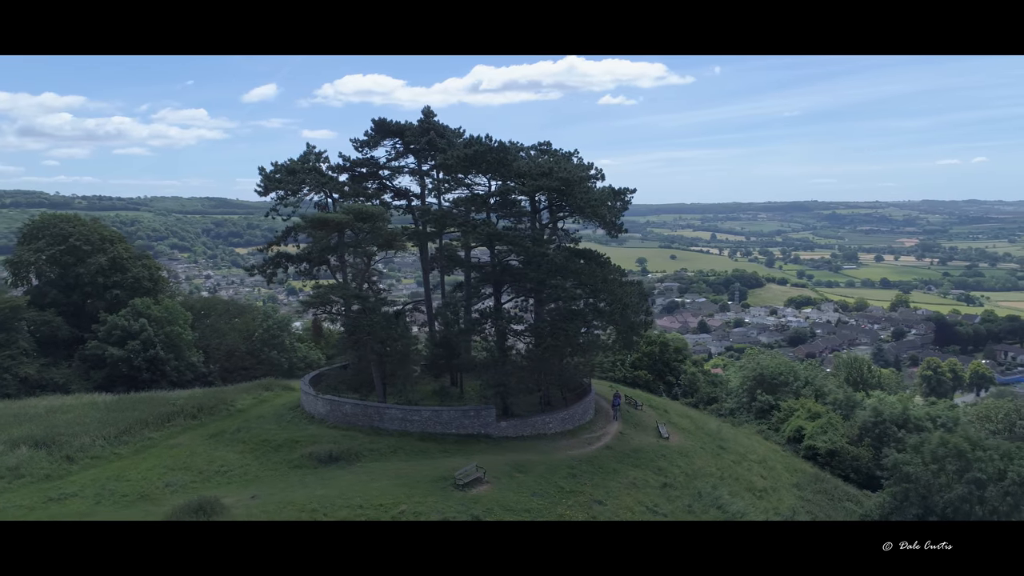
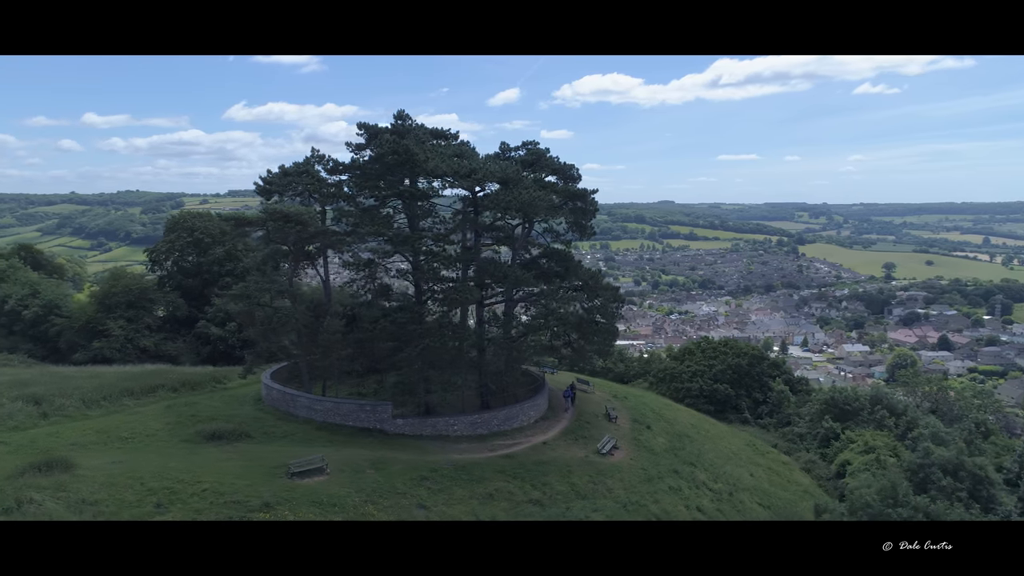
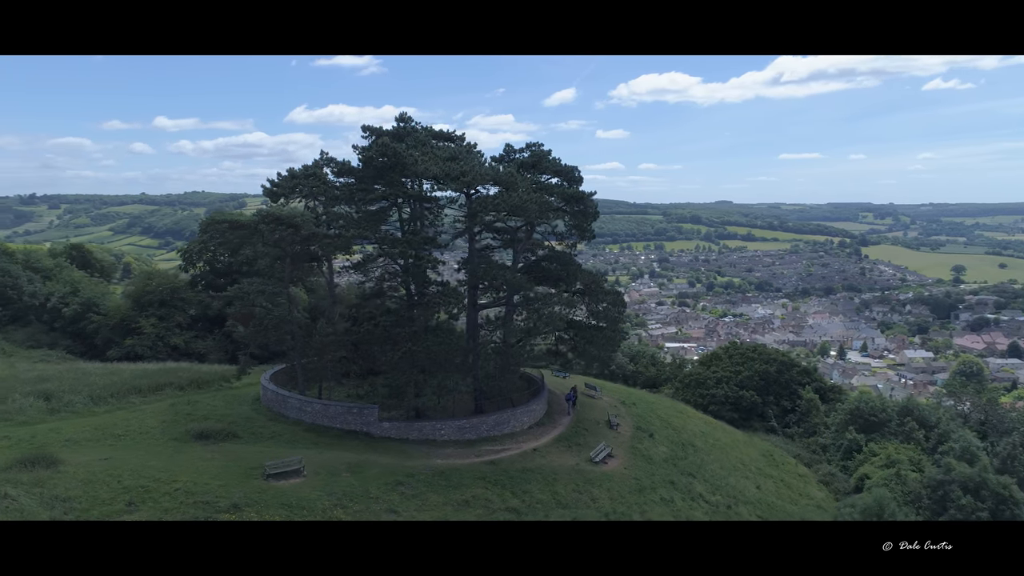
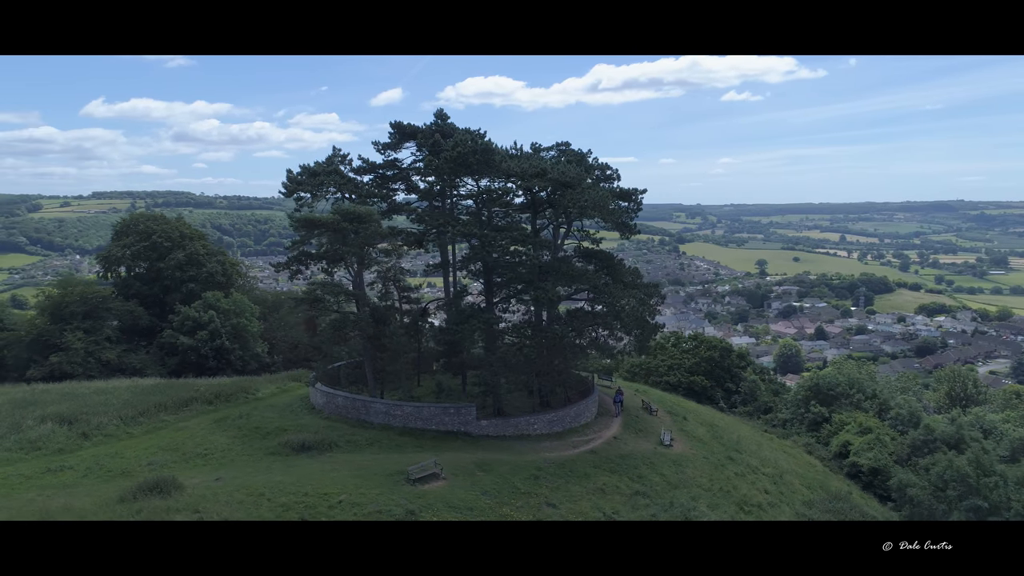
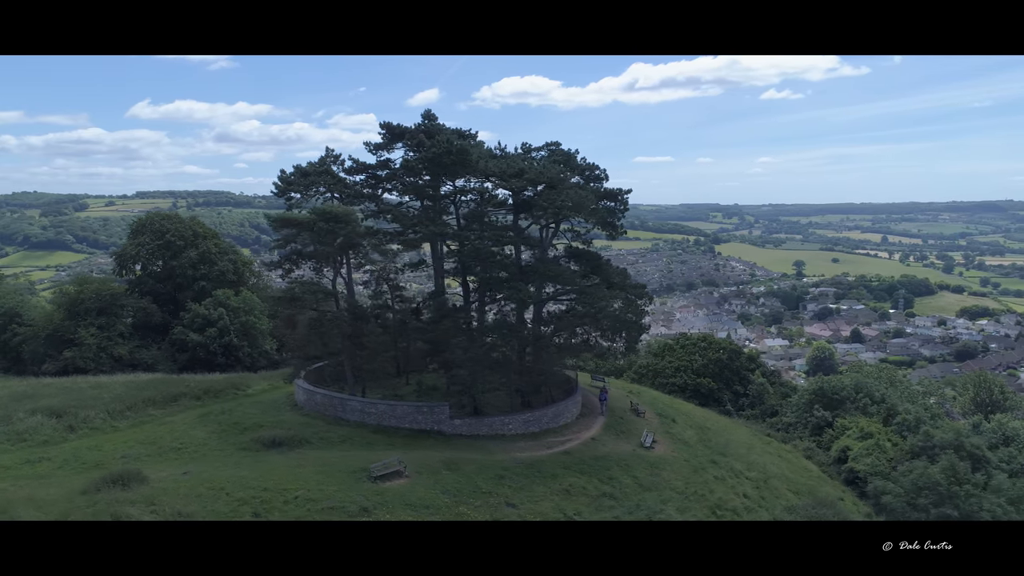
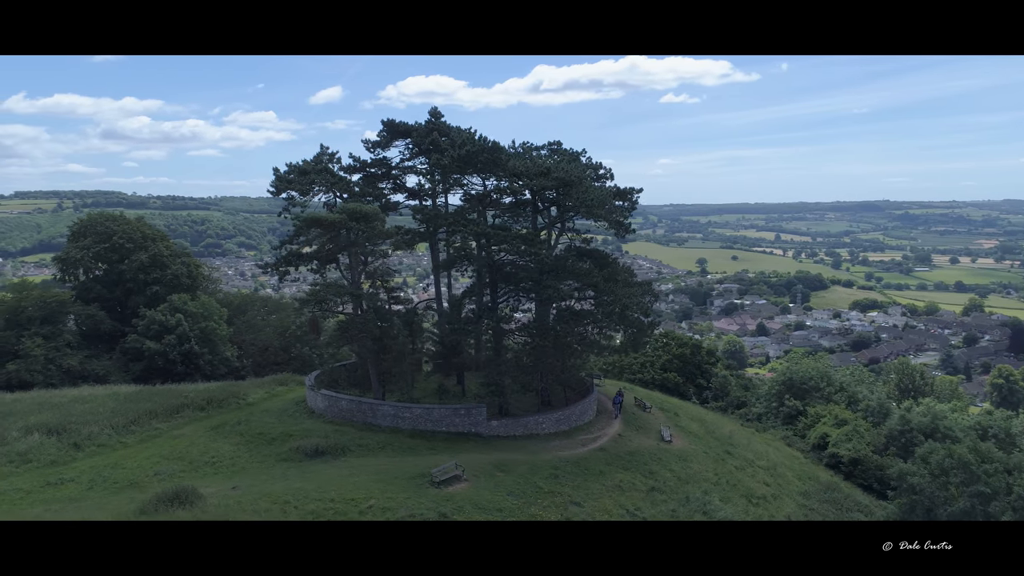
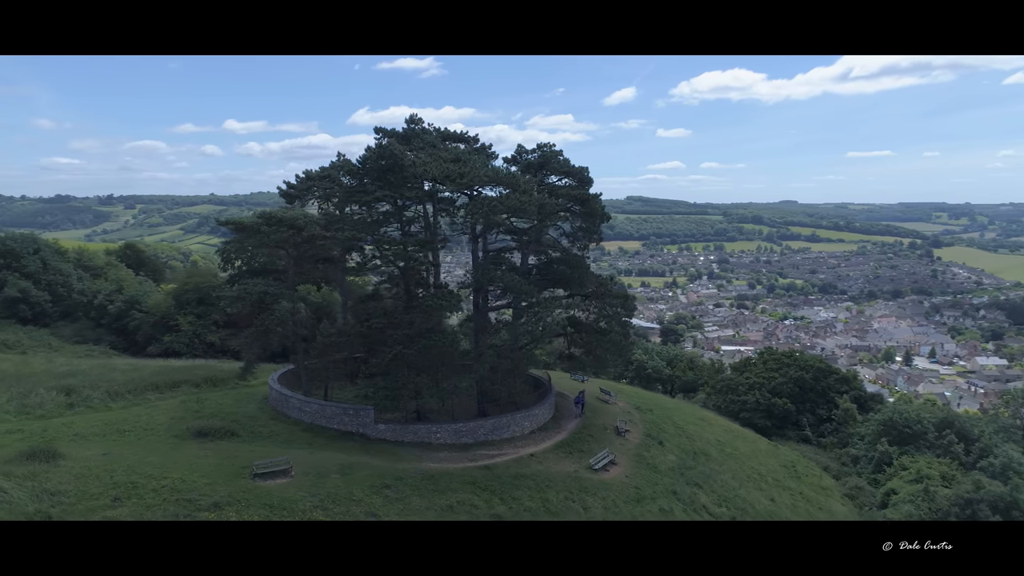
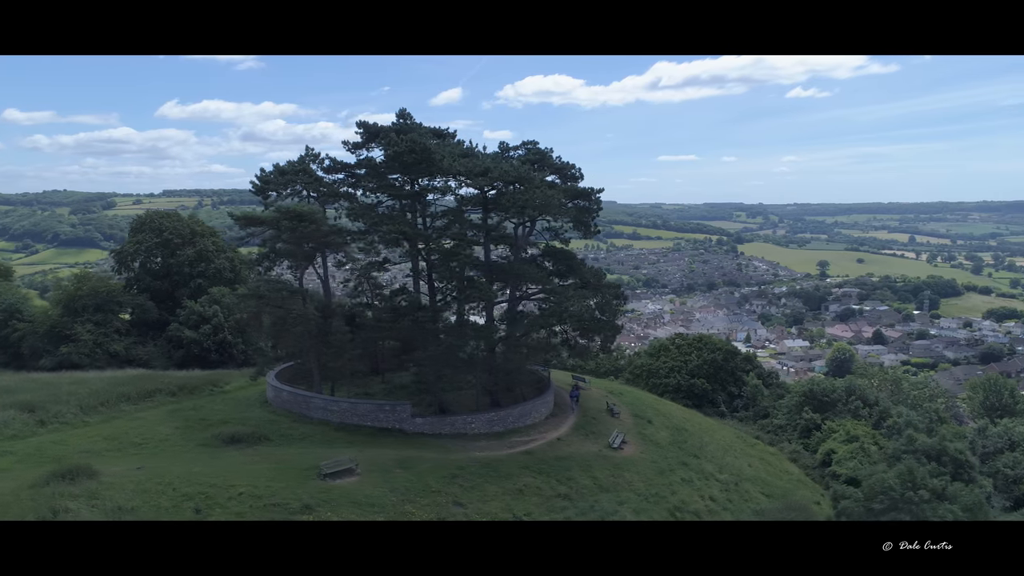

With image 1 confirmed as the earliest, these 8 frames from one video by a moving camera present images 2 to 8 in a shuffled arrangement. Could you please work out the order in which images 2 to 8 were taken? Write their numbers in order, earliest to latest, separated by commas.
6, 4, 5, 8, 2, 3, 7
